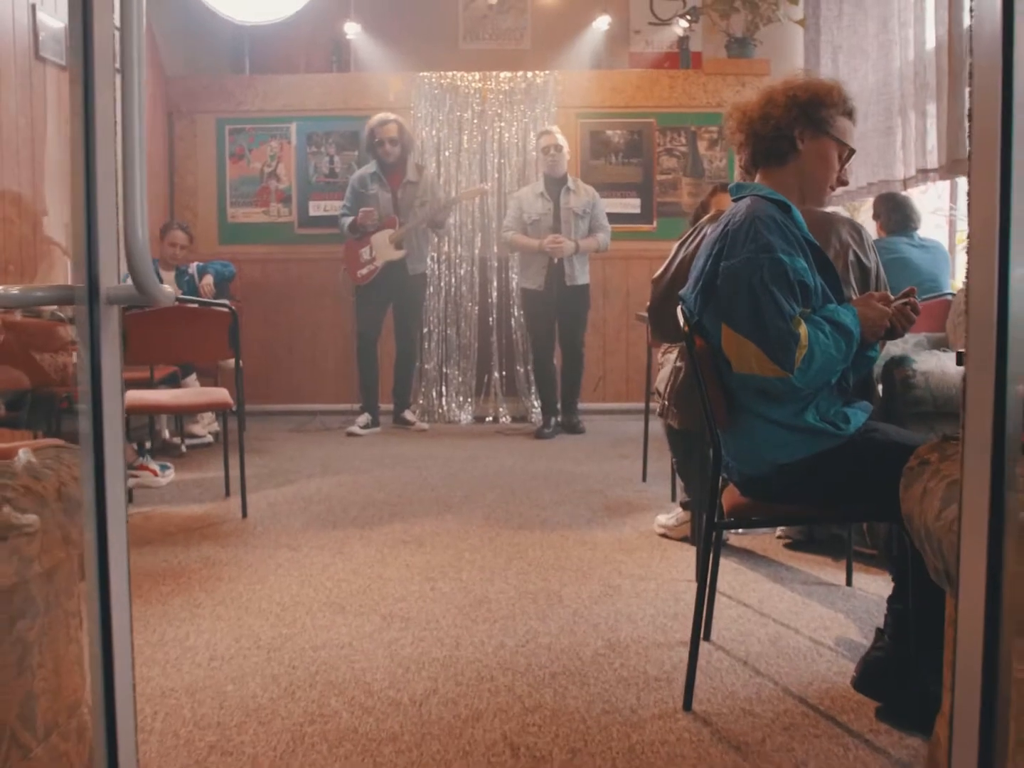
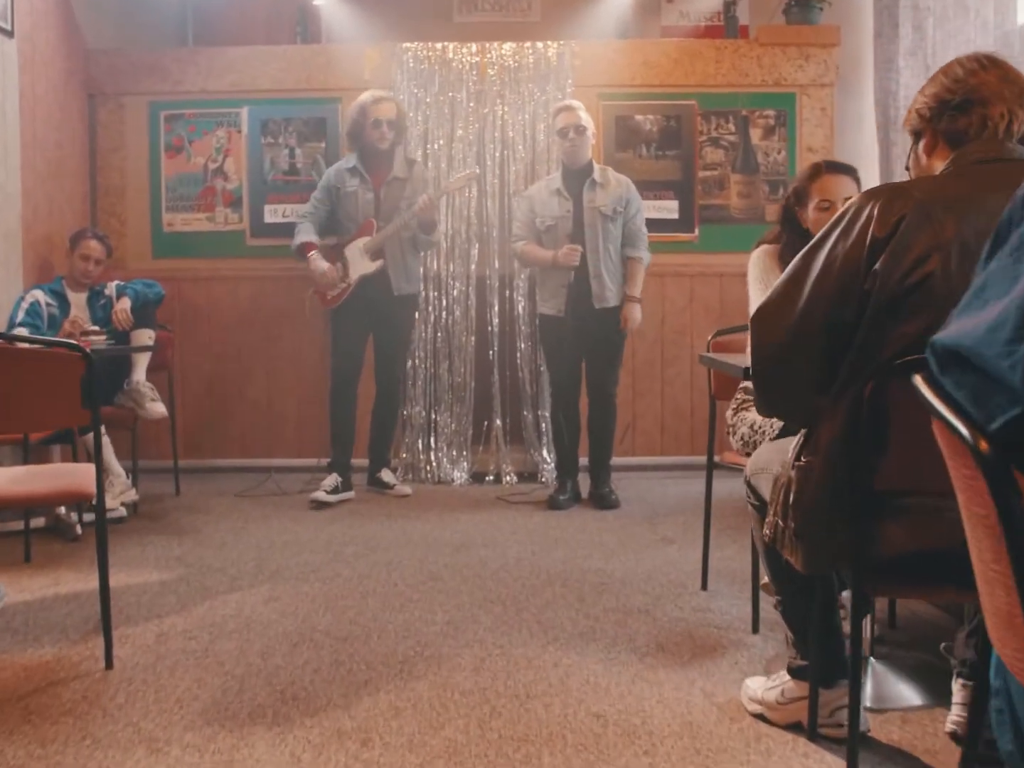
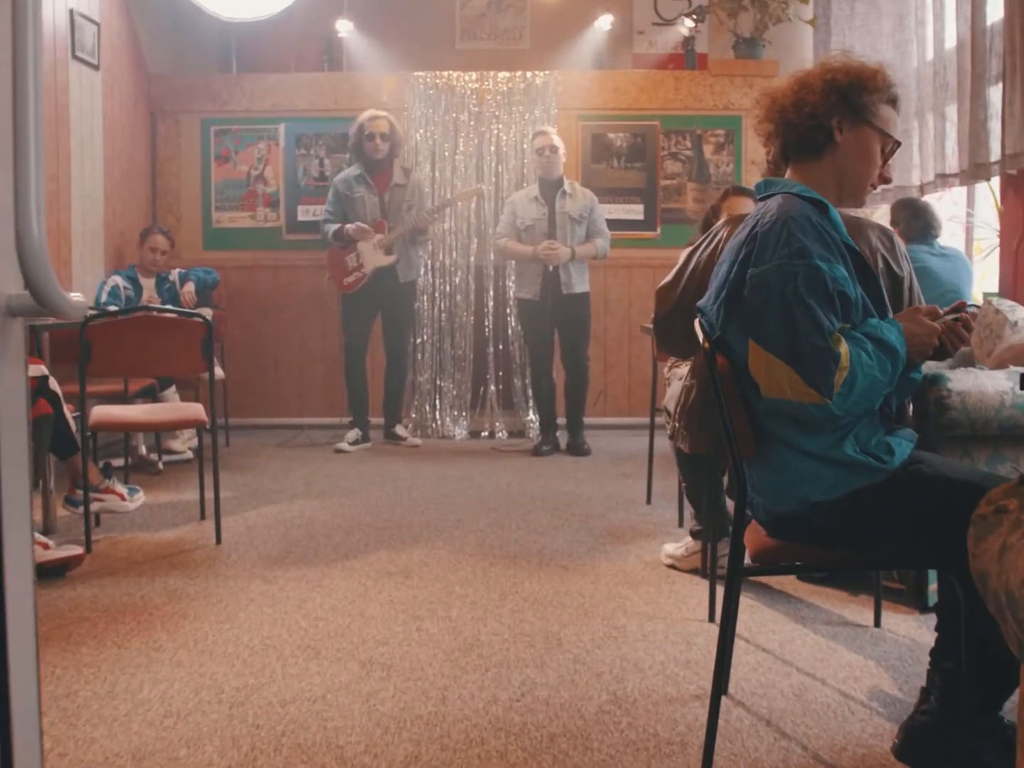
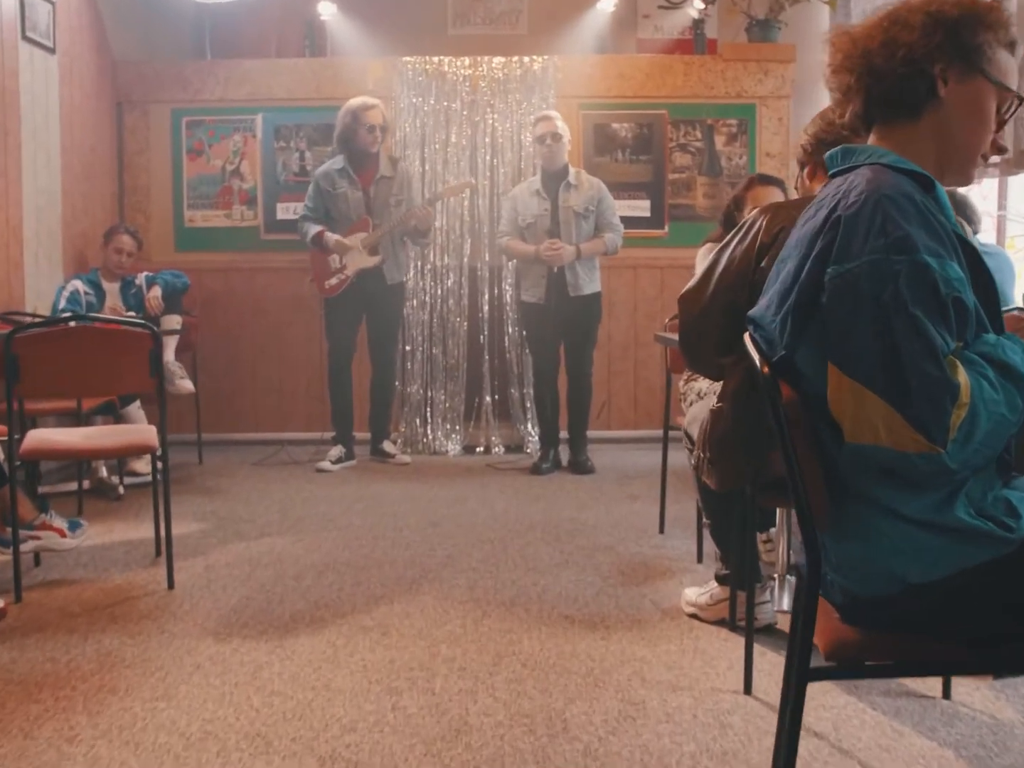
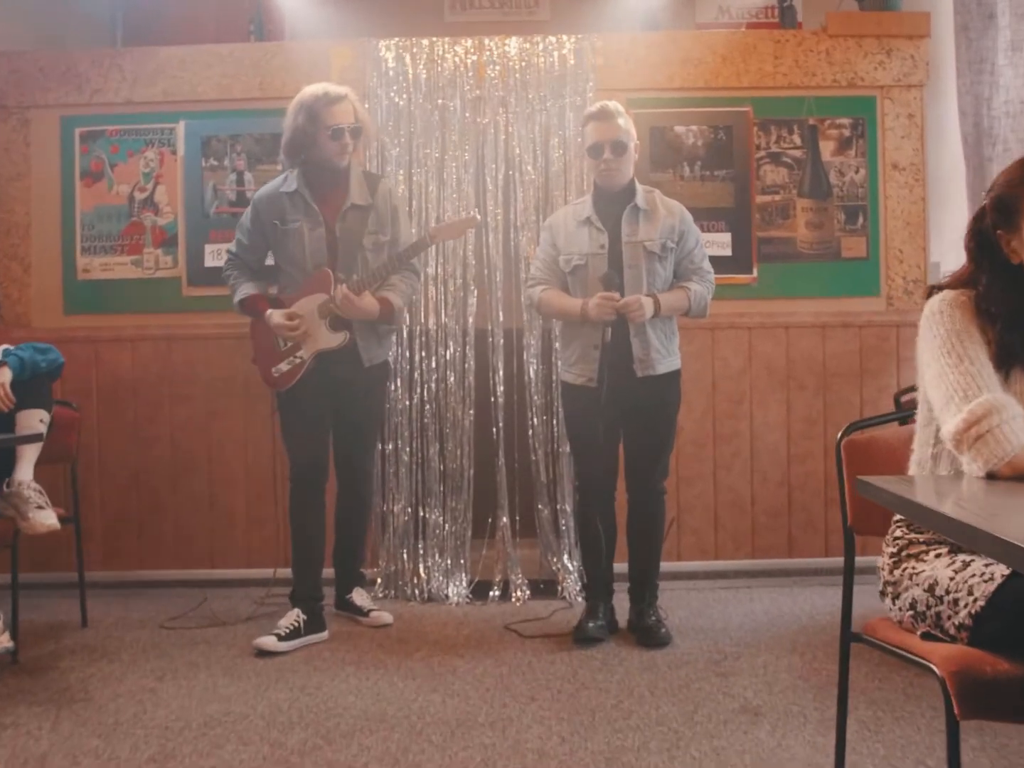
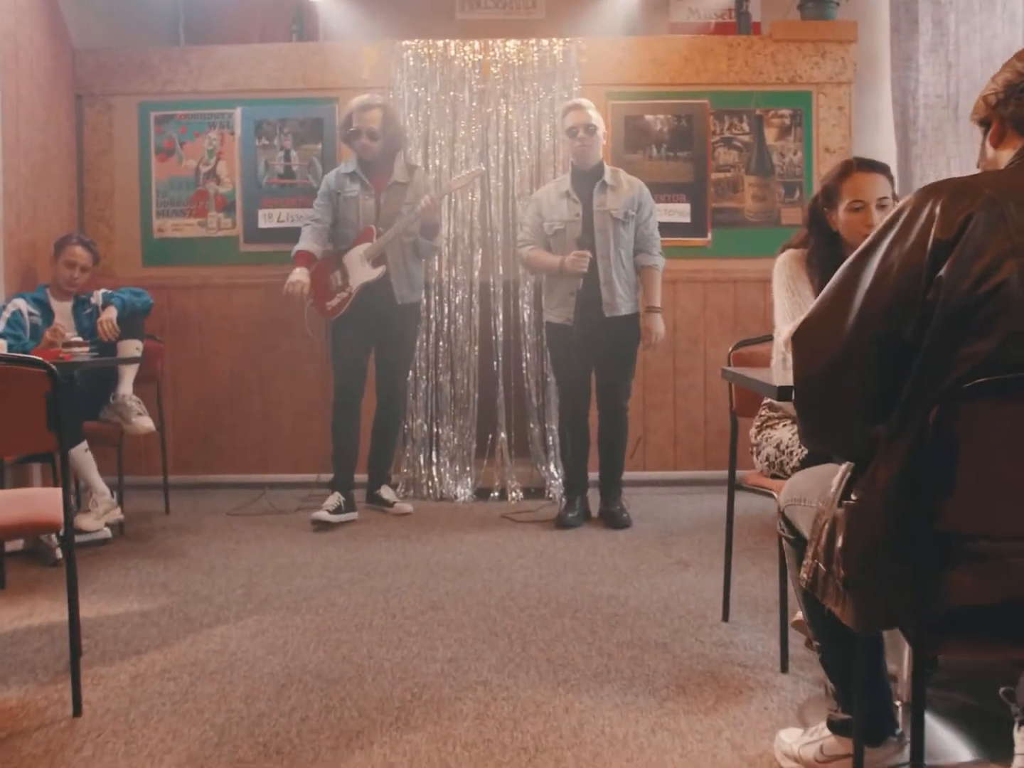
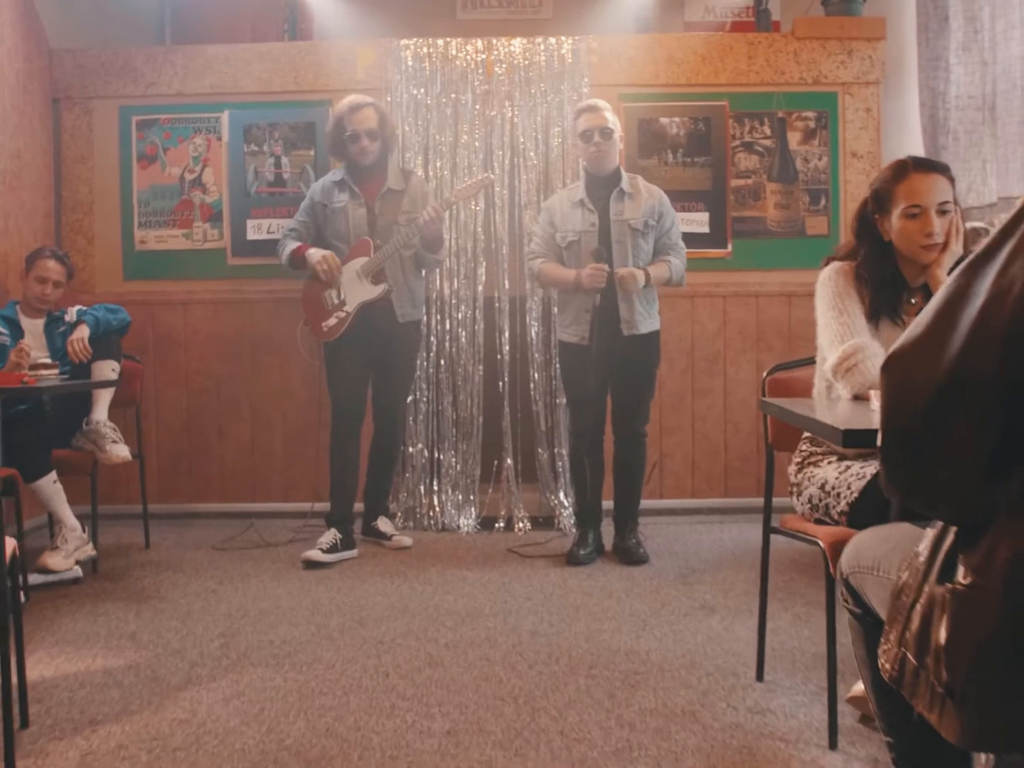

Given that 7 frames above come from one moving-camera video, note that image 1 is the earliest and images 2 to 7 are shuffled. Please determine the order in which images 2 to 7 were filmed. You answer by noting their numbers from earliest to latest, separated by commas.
3, 4, 2, 6, 7, 5
